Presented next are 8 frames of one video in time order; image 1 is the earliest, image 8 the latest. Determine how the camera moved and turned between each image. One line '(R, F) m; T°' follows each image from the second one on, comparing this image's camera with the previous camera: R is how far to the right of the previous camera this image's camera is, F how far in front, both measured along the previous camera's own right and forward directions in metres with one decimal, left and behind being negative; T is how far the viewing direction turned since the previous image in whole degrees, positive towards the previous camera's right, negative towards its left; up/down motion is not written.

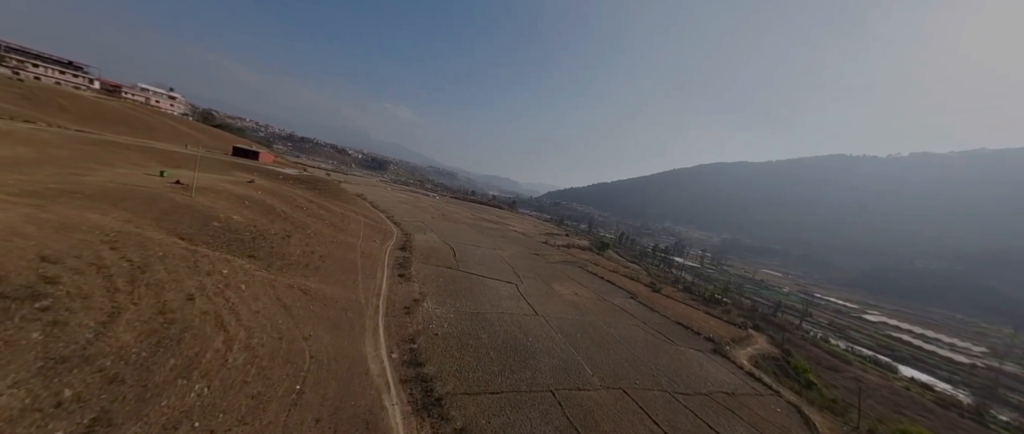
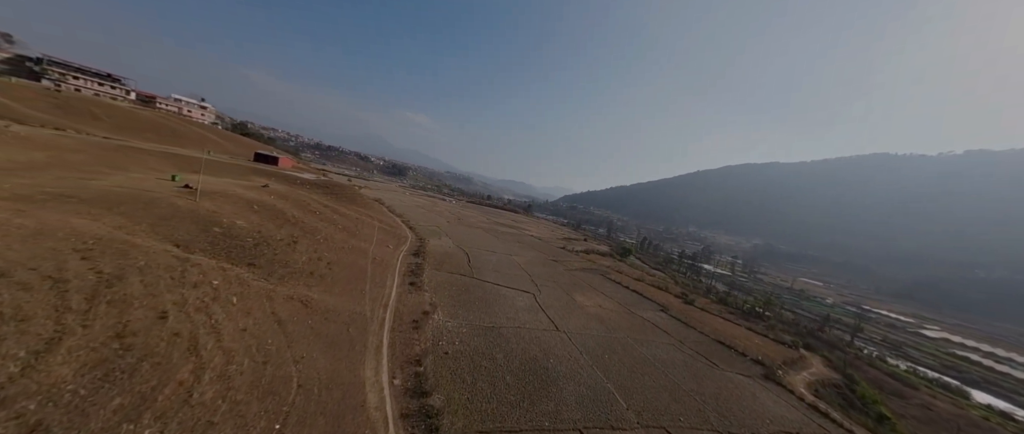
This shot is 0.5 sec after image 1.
(-0.2, +1.8) m; -3°
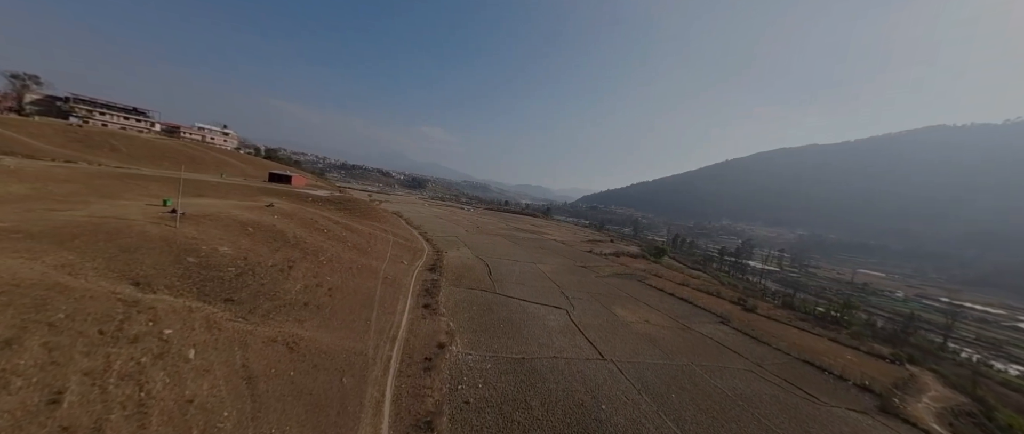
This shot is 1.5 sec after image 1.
(-0.4, +3.0) m; -4°
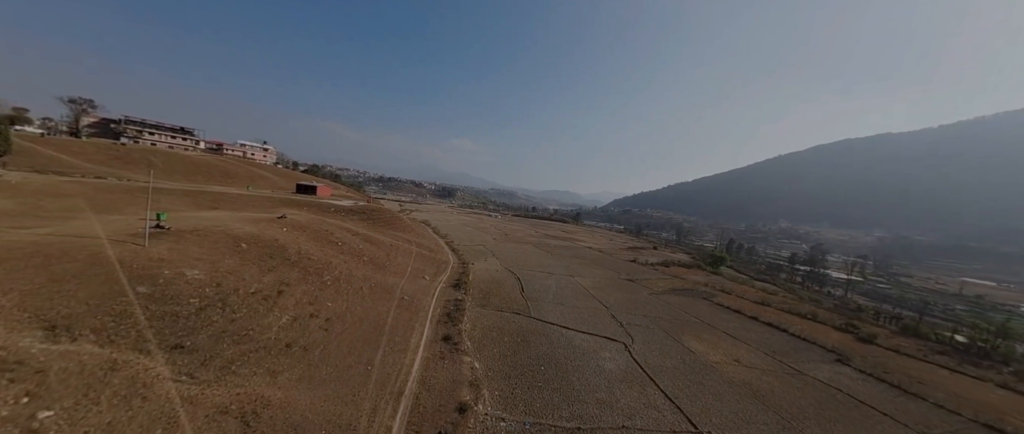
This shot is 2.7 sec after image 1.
(-0.6, +3.8) m; -6°
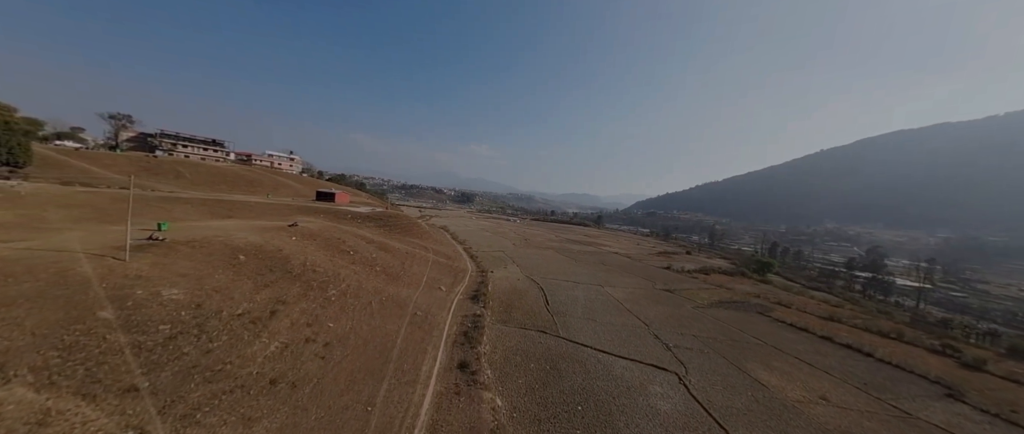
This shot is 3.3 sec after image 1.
(-0.3, +2.1) m; -4°
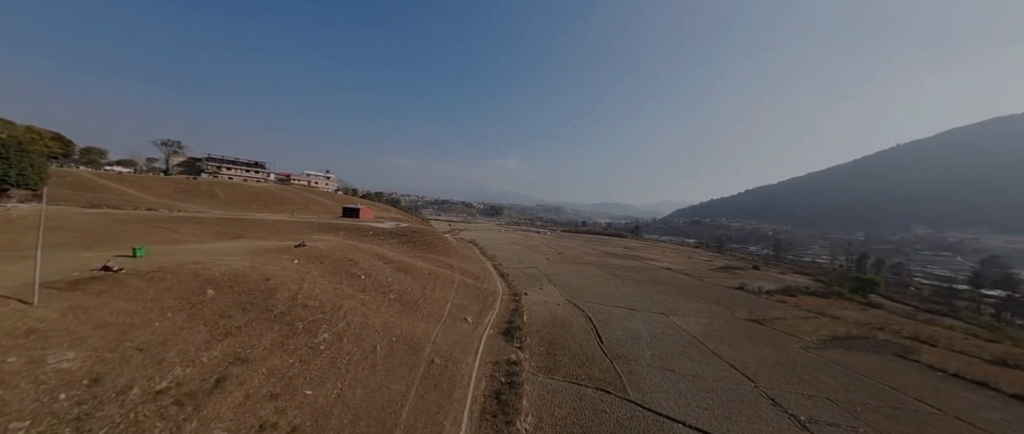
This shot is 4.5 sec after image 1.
(-0.6, +3.9) m; -6°
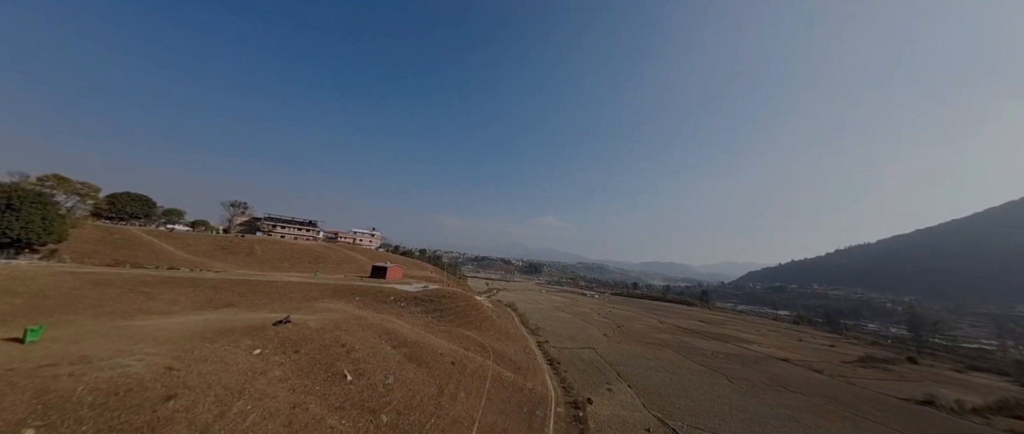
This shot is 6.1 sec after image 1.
(-0.8, +5.2) m; -8°
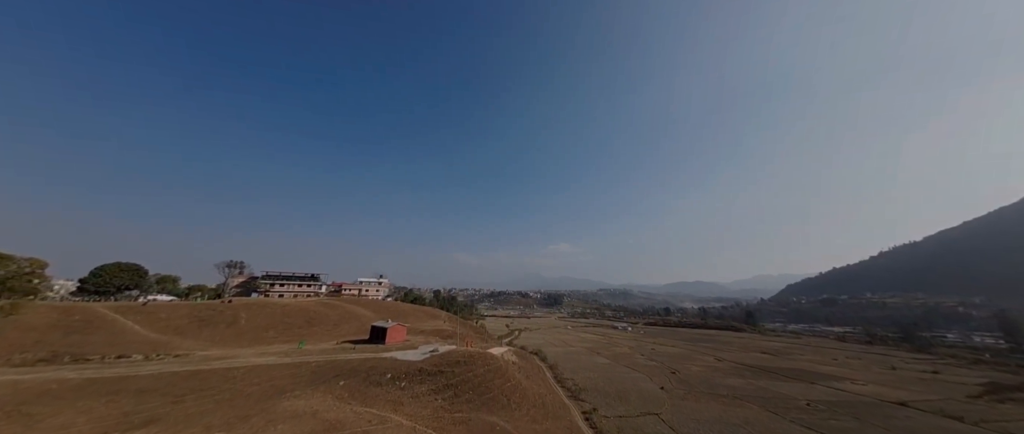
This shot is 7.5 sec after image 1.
(-0.7, +4.3) m; -2°
